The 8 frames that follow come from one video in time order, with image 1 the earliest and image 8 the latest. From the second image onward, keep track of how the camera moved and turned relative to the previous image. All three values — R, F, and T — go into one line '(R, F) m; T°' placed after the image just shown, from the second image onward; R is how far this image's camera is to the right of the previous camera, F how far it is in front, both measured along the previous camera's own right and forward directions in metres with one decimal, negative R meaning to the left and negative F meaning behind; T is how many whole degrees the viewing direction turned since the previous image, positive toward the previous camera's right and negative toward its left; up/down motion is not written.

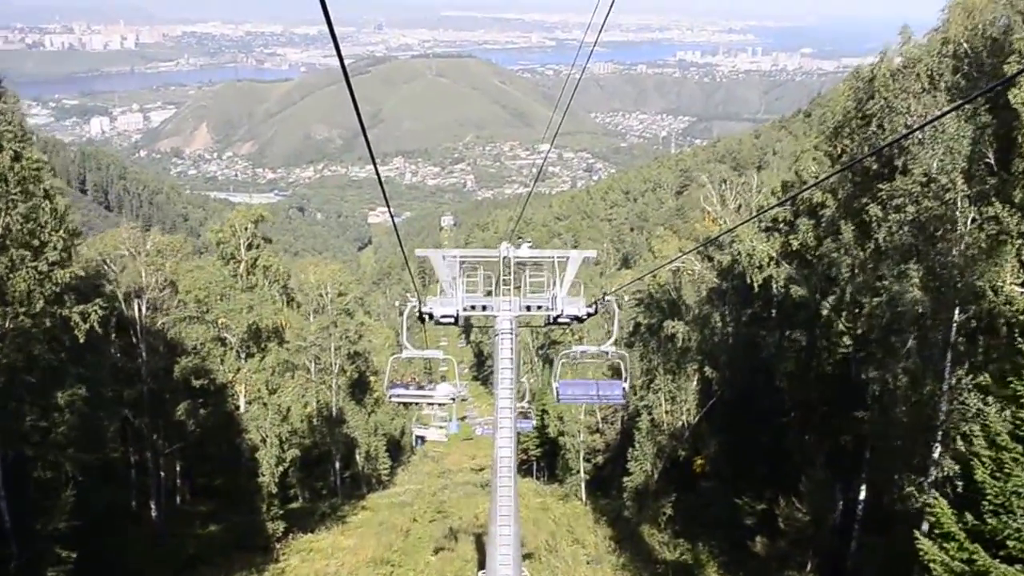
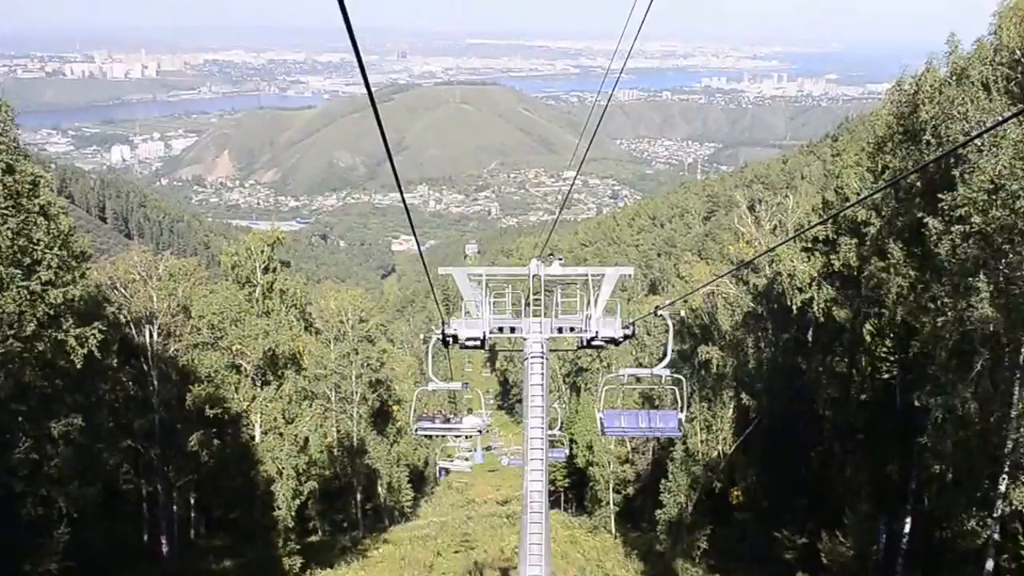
(-0.1, +0.9) m; -1°
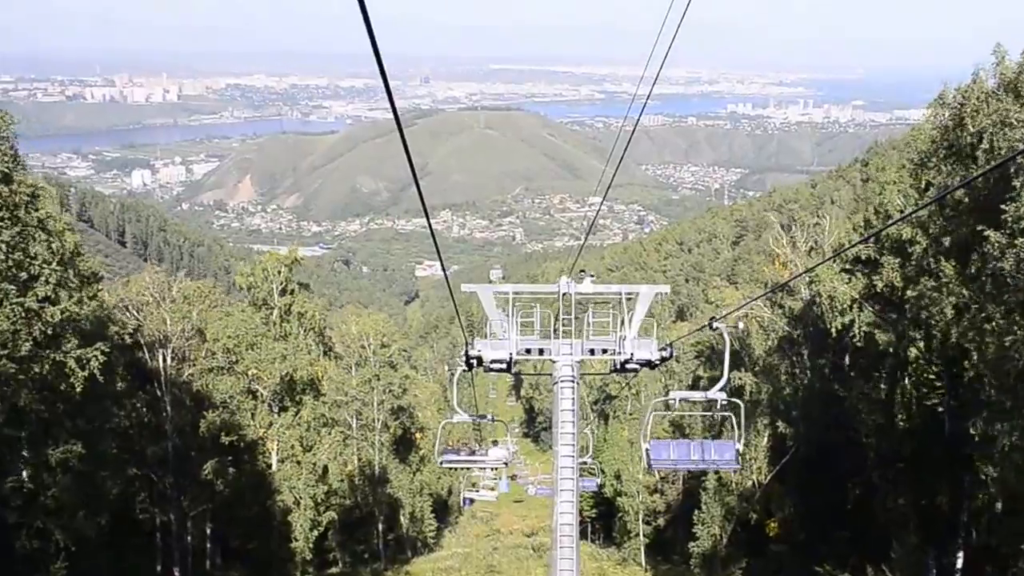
(0.0, +0.8) m; -2°
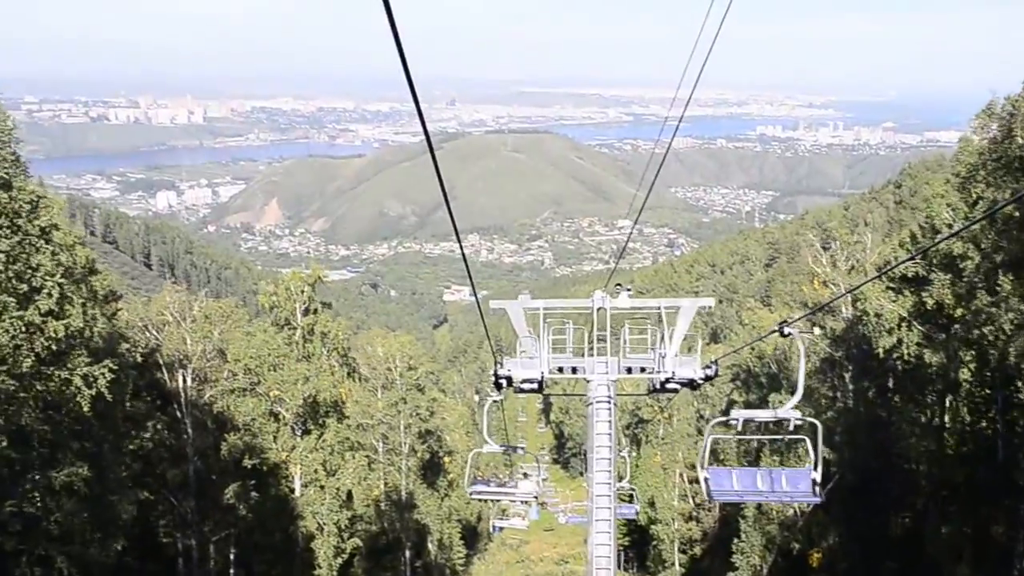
(0.0, +0.6) m; -2°
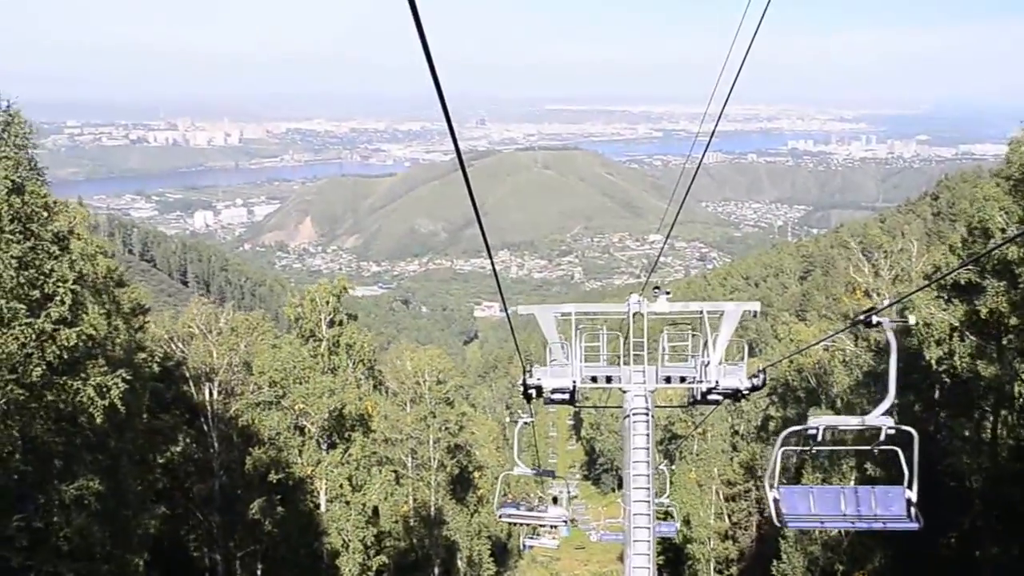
(0.0, +0.5) m; -2°
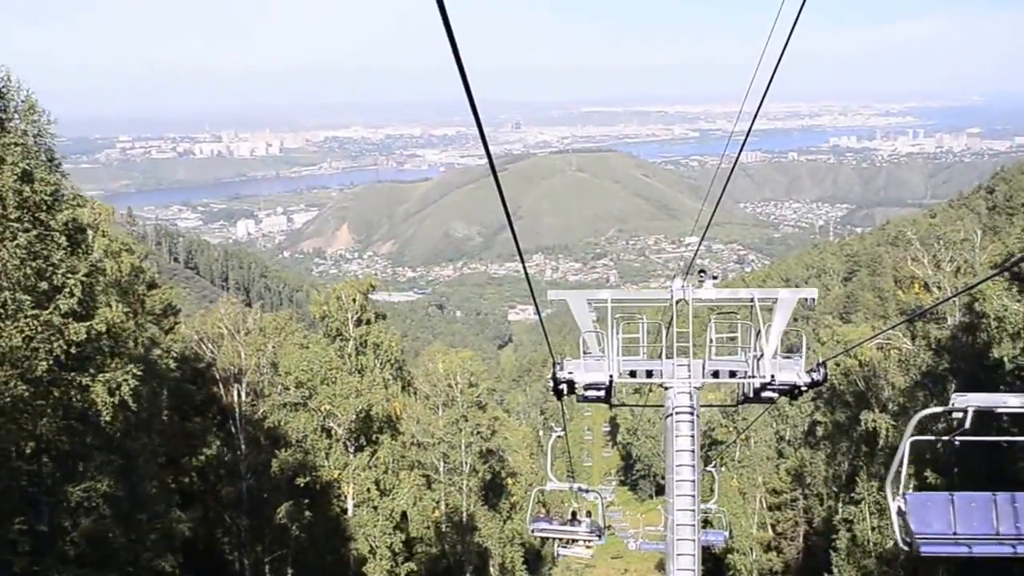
(0.0, +0.8) m; -2°
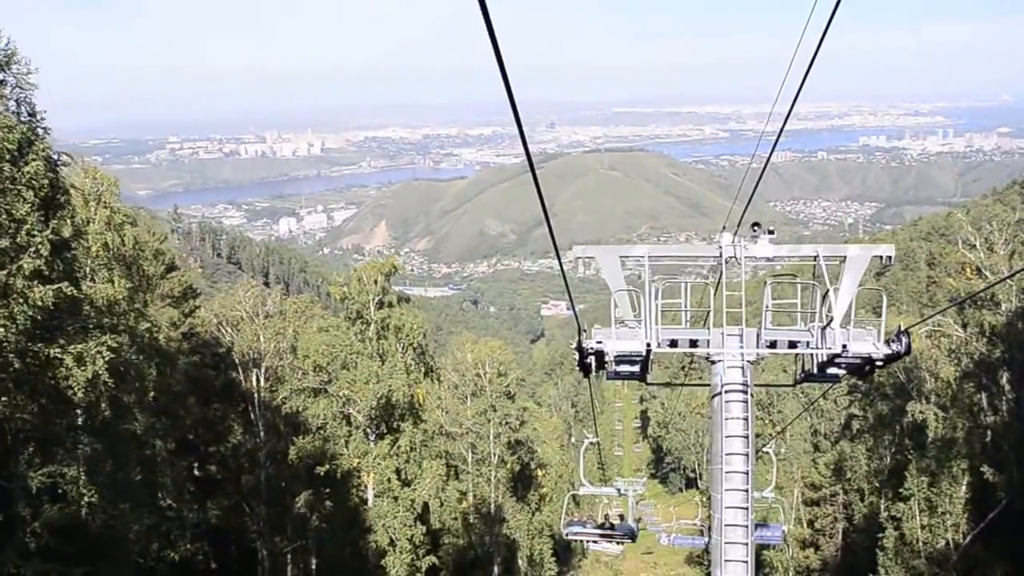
(+0.1, +0.8) m; -2°
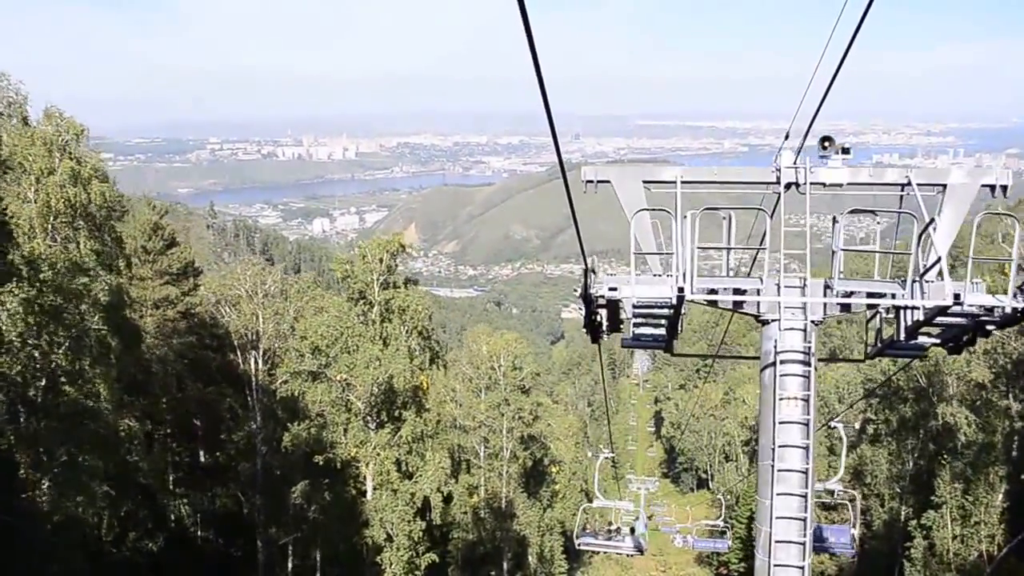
(+0.1, +0.9) m; -1°
